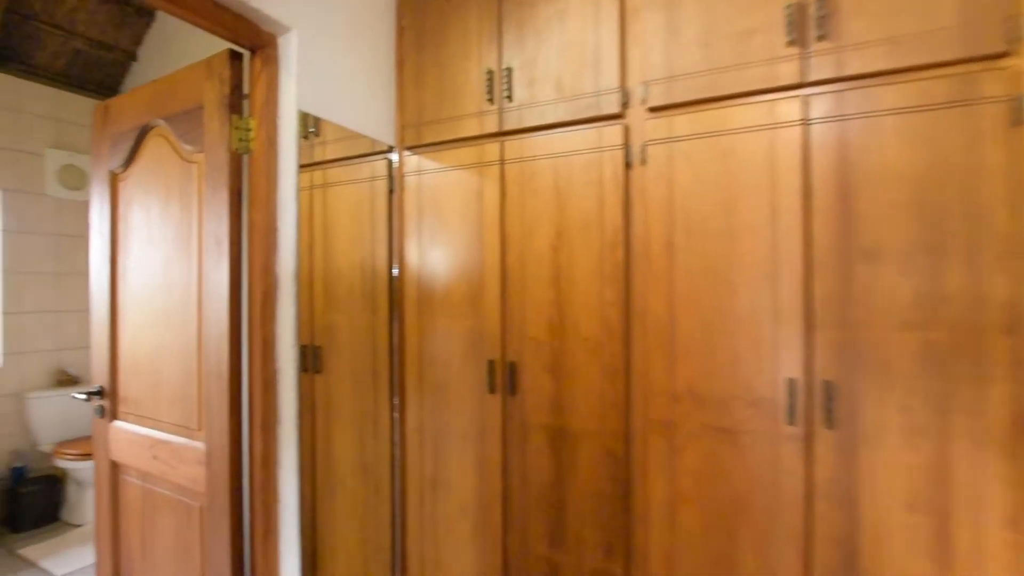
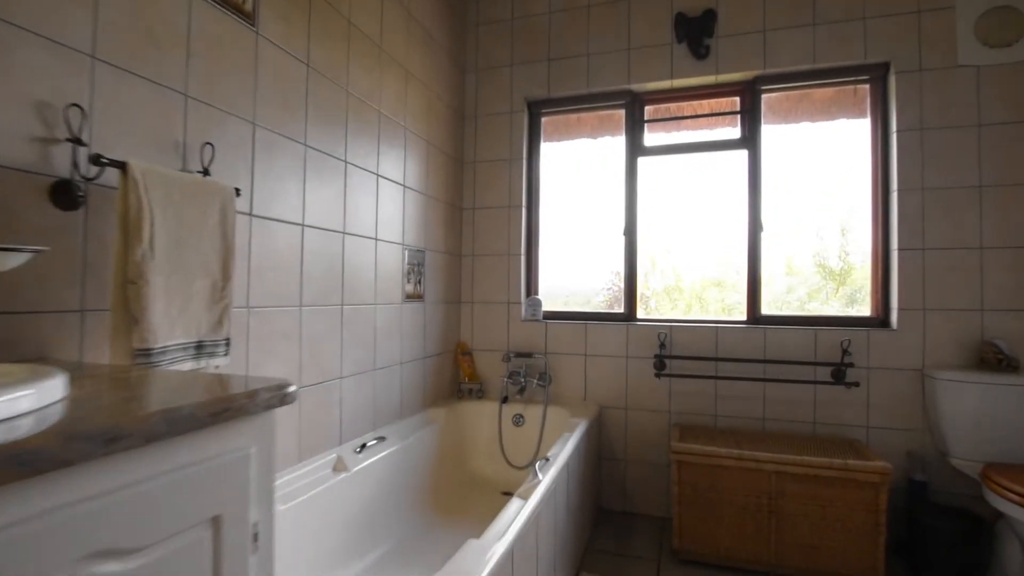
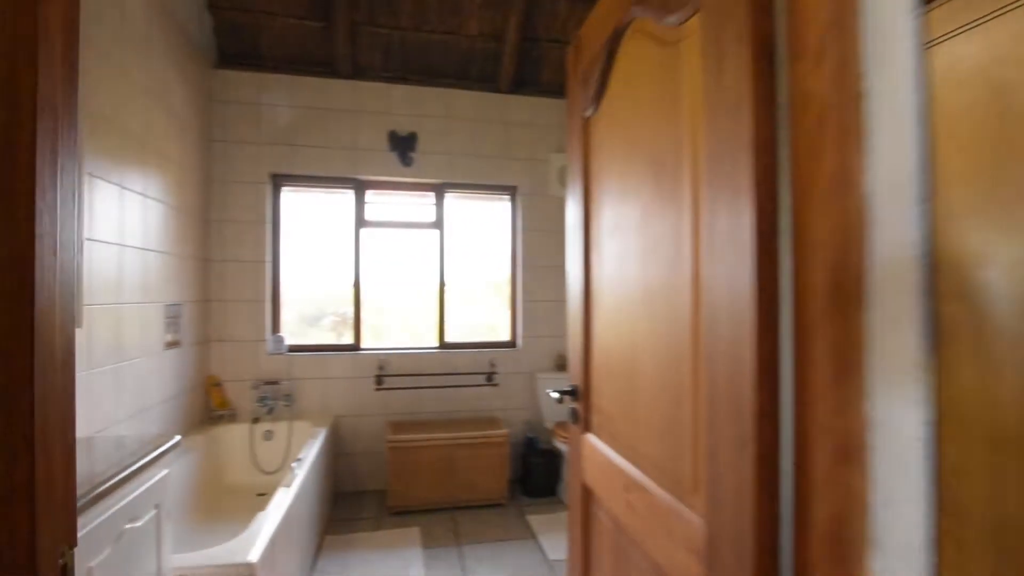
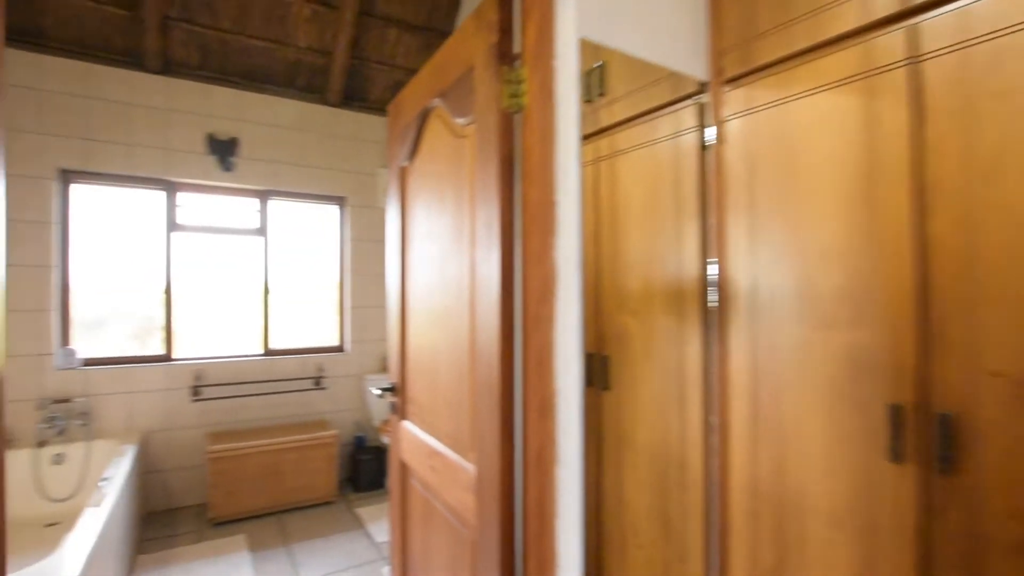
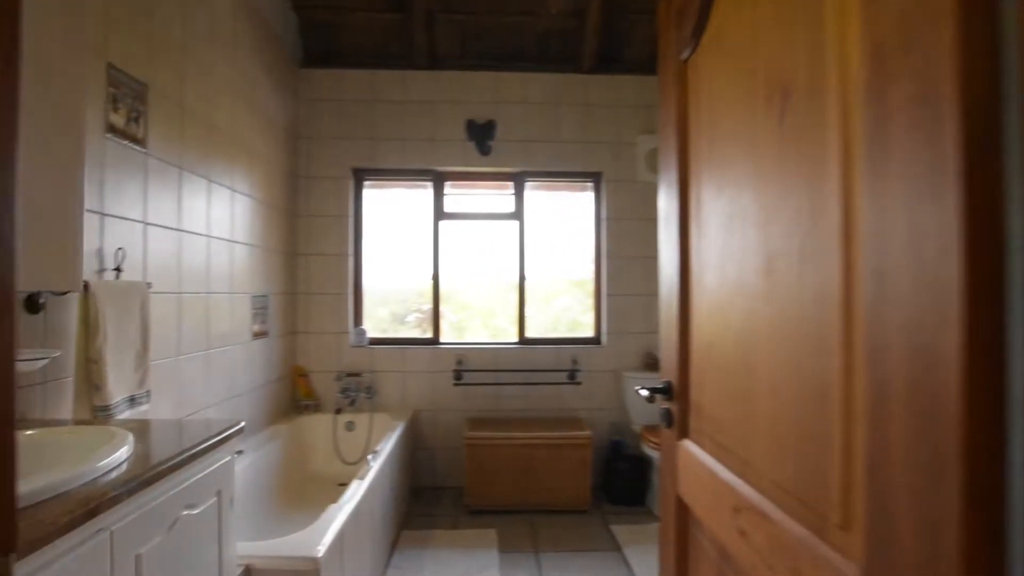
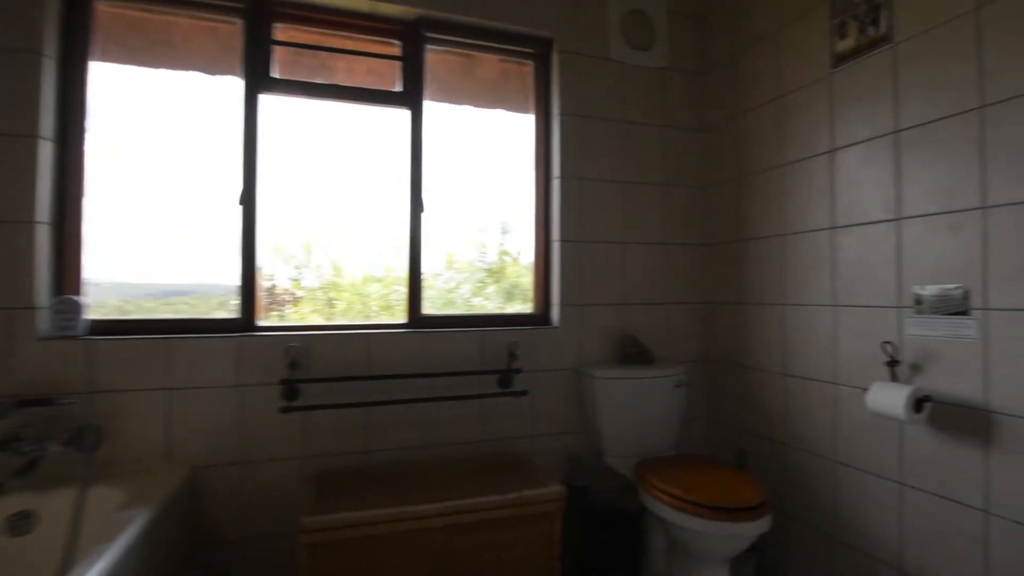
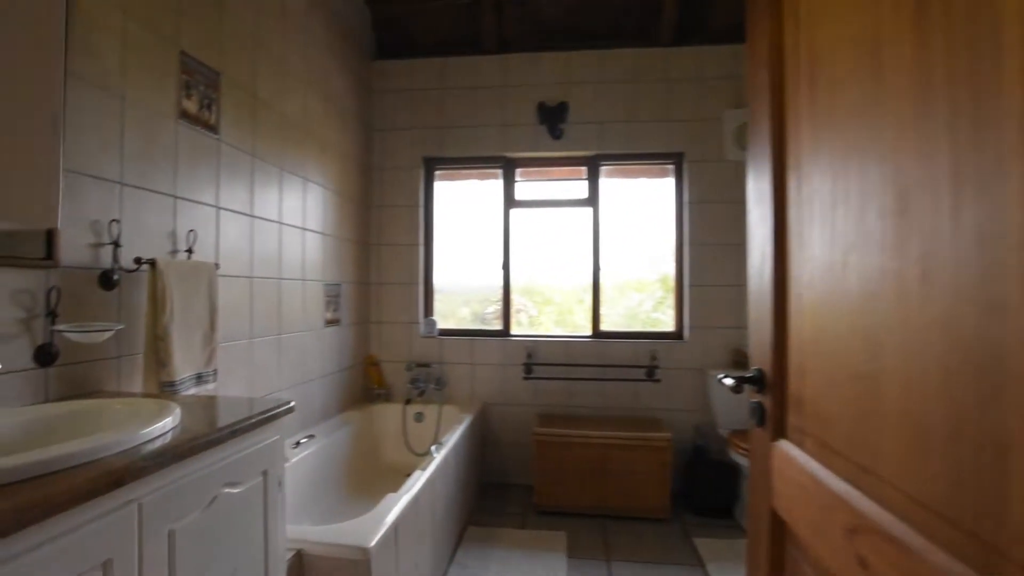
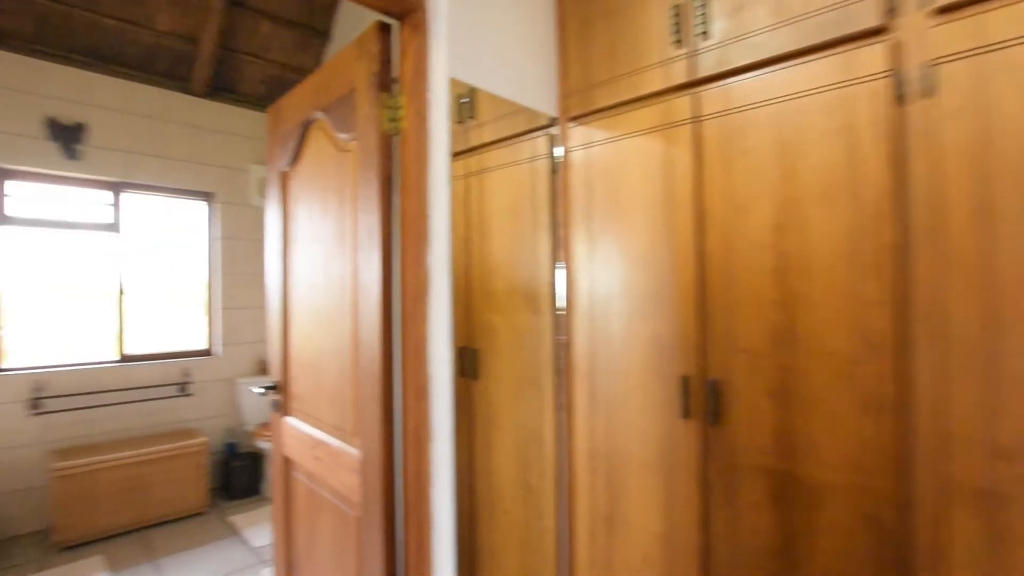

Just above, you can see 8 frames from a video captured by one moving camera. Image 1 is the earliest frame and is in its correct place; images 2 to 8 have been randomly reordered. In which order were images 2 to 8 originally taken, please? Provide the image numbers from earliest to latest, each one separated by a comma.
8, 4, 3, 5, 7, 2, 6
